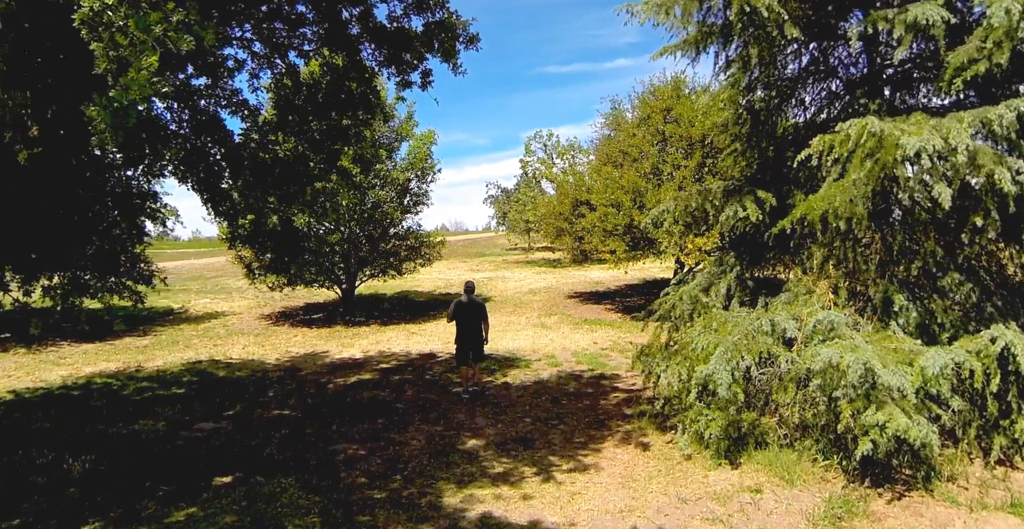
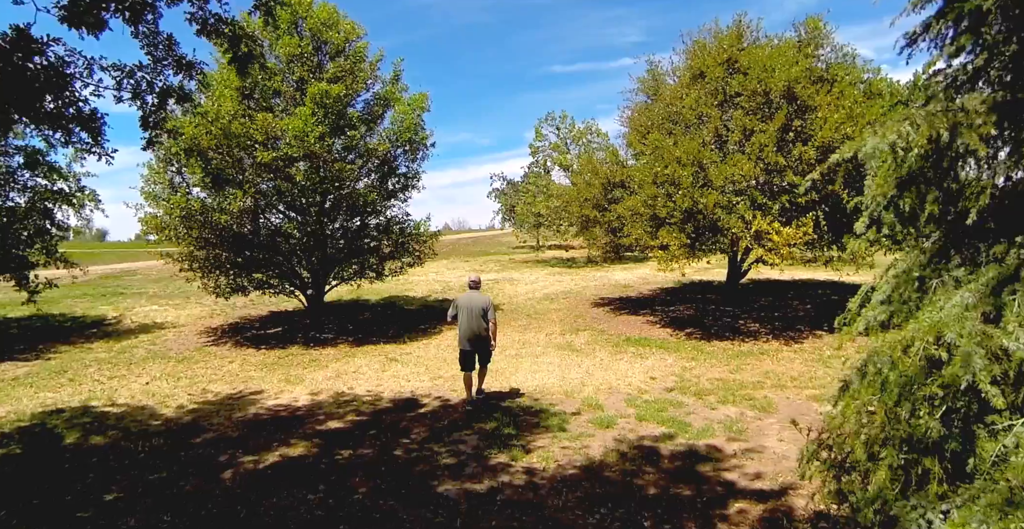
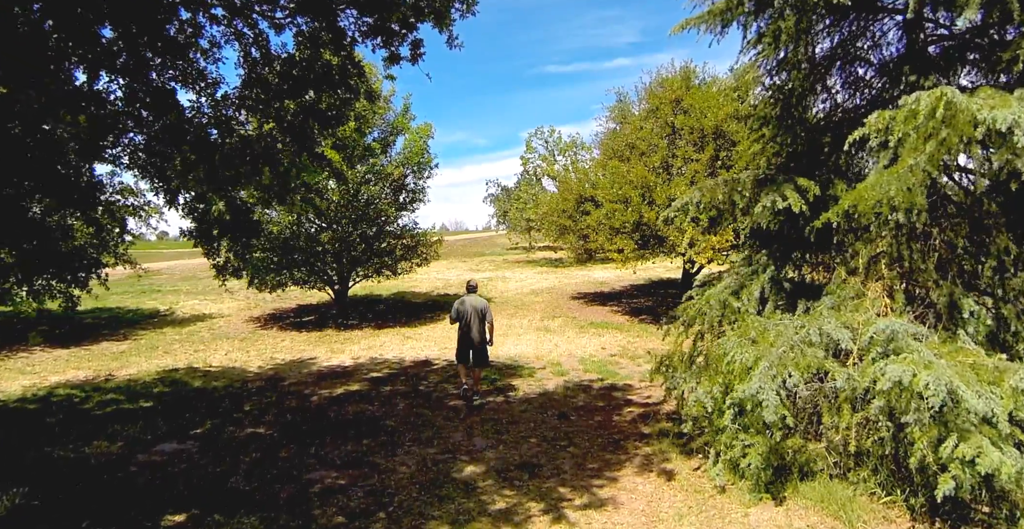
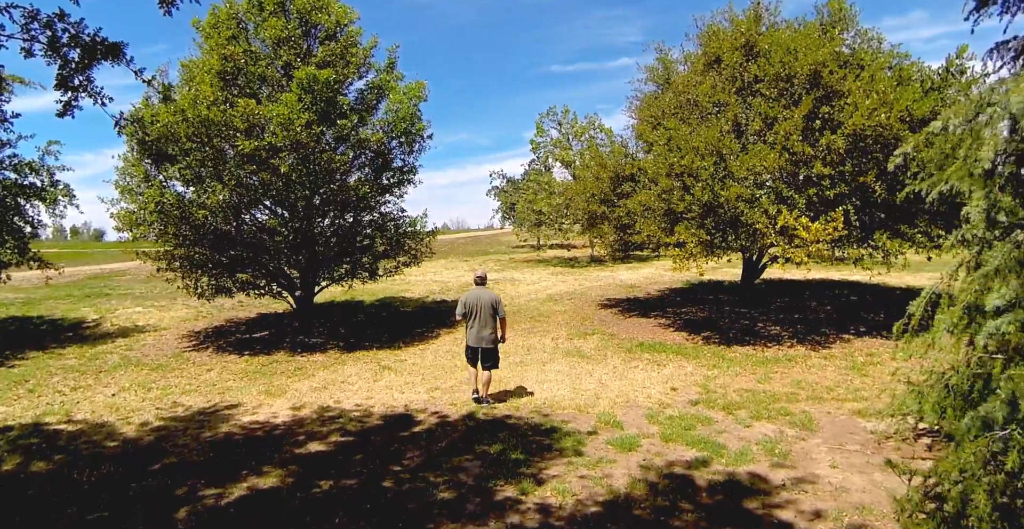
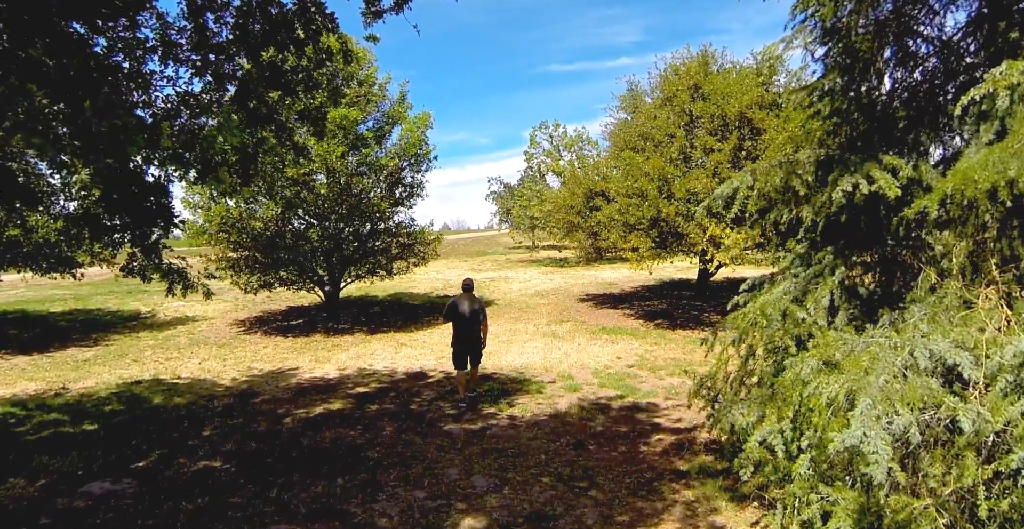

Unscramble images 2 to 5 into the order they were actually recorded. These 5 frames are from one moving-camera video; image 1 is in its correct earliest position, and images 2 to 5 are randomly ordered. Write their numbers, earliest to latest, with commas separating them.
3, 5, 2, 4
